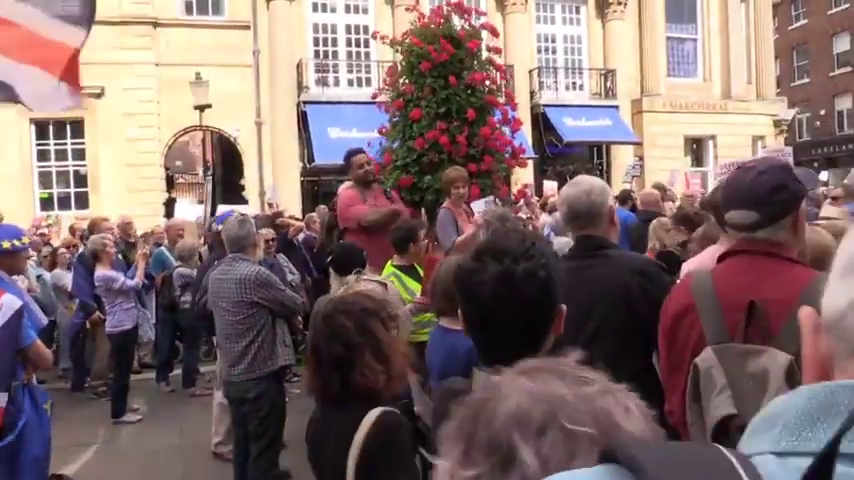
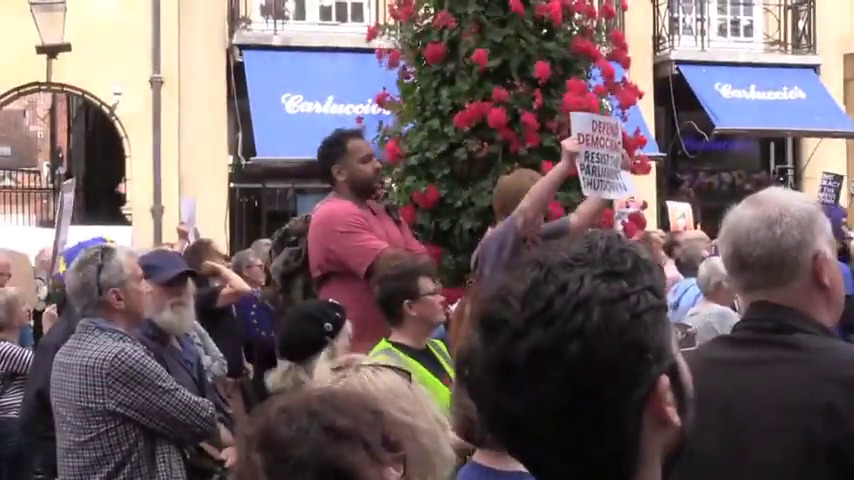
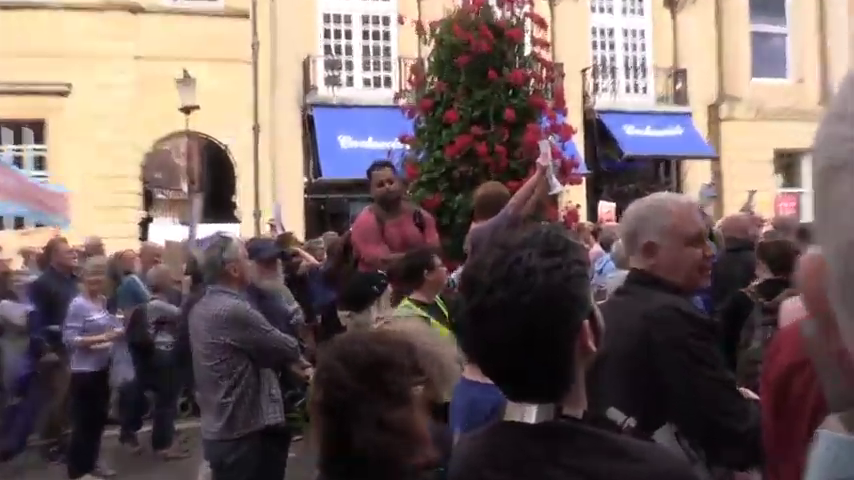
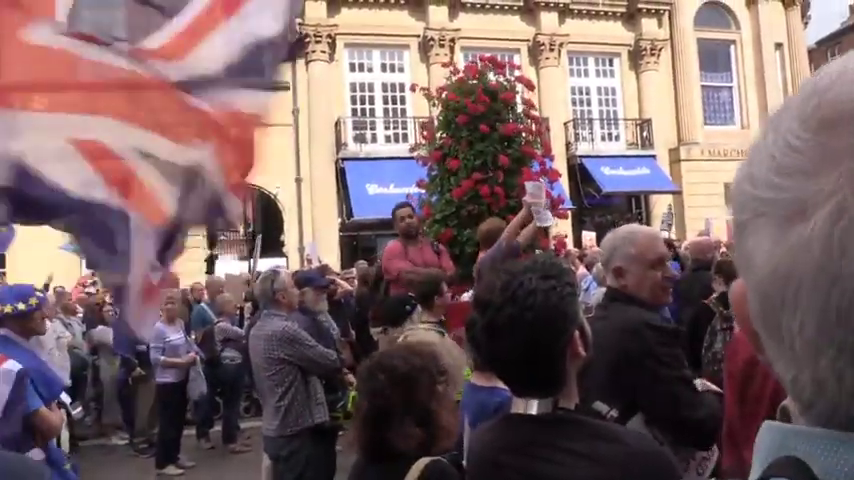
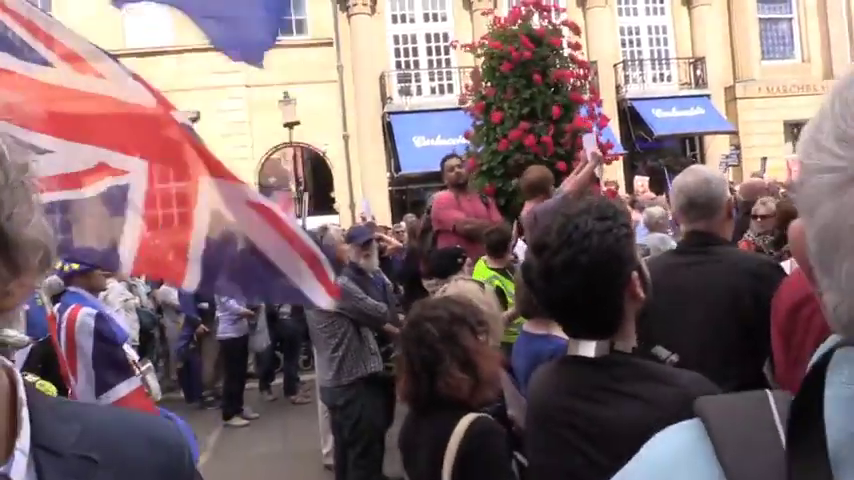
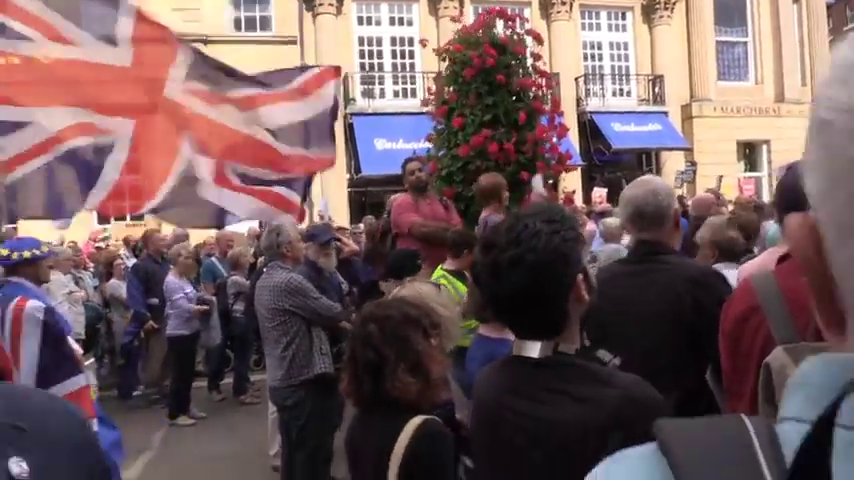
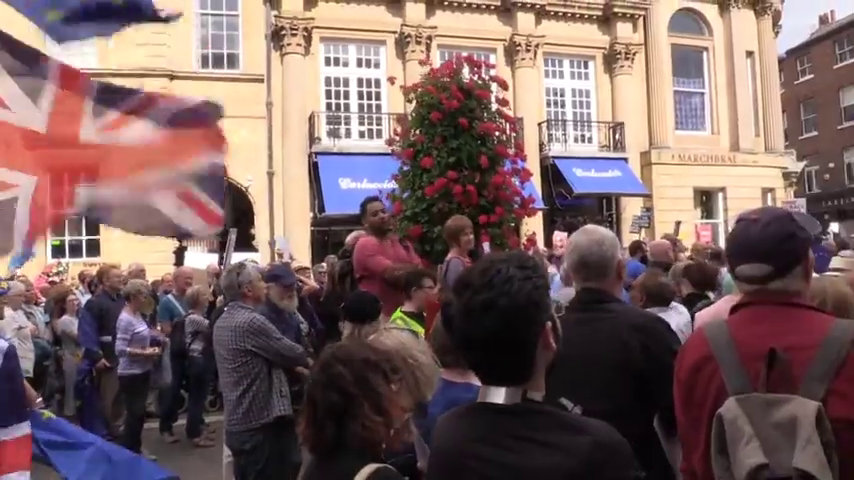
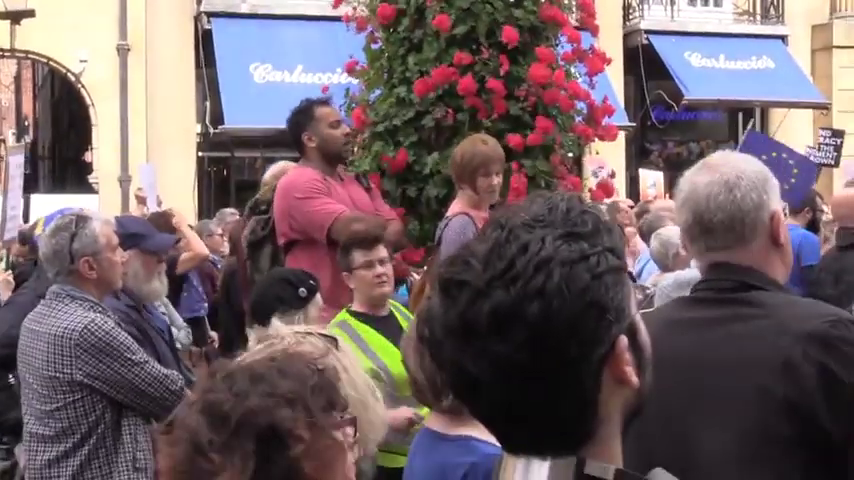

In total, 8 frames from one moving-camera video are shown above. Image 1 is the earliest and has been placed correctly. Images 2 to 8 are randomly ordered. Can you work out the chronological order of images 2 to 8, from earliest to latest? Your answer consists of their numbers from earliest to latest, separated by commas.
7, 6, 5, 4, 3, 2, 8
